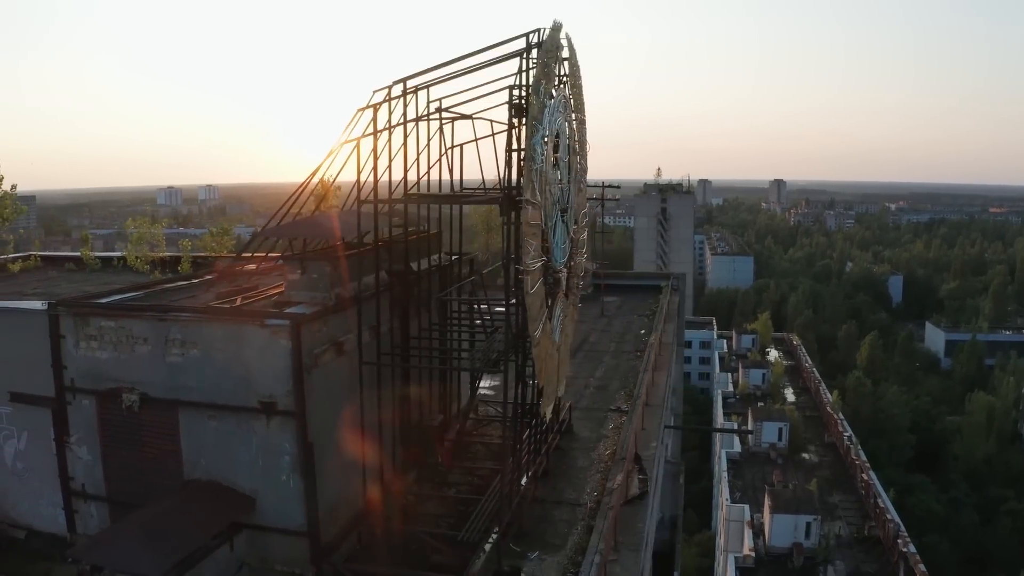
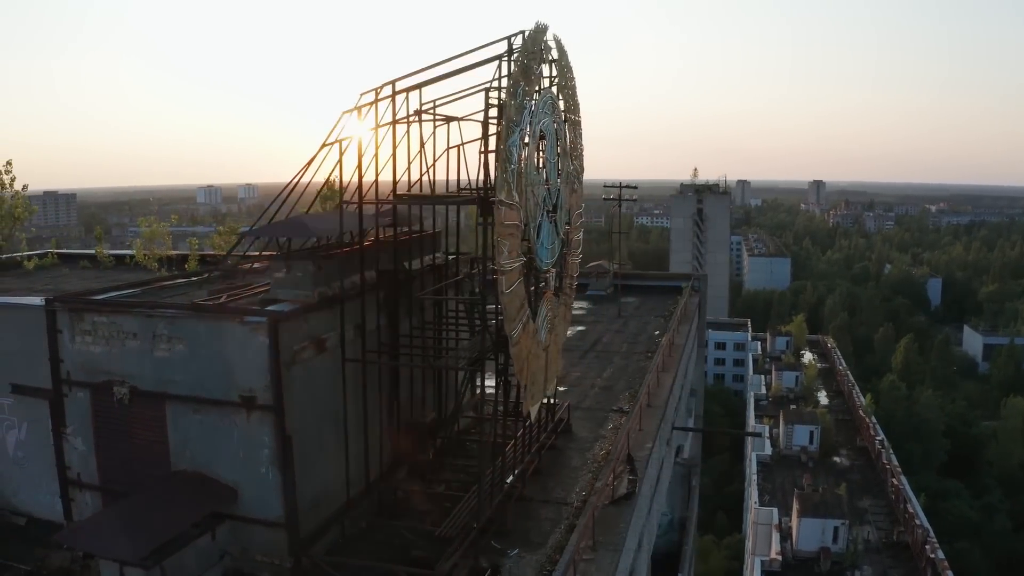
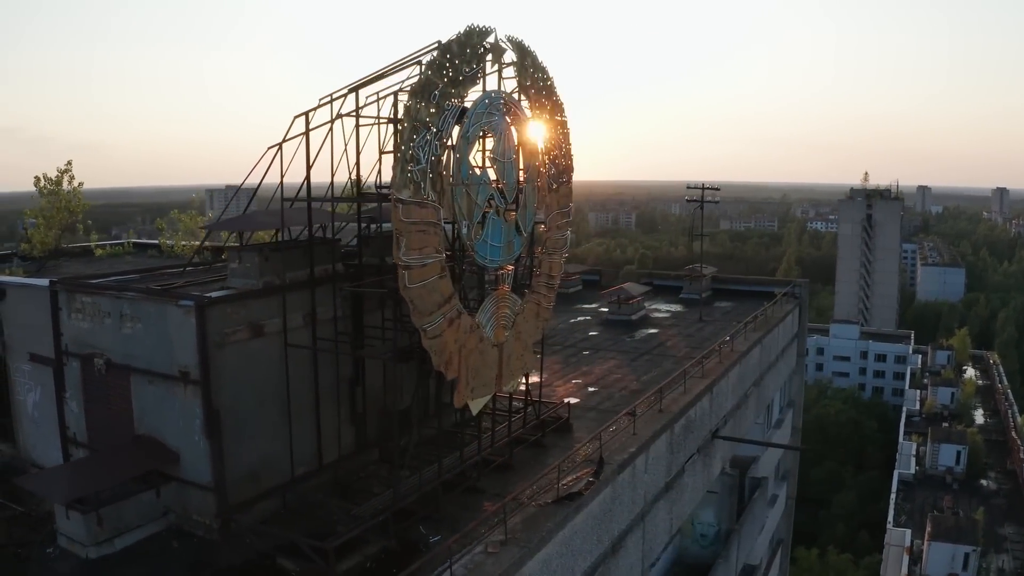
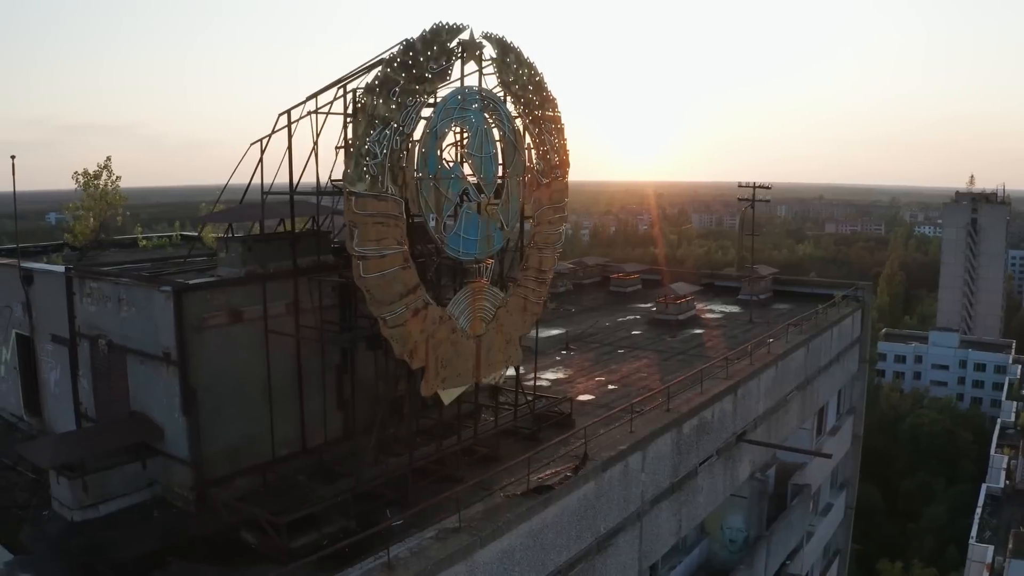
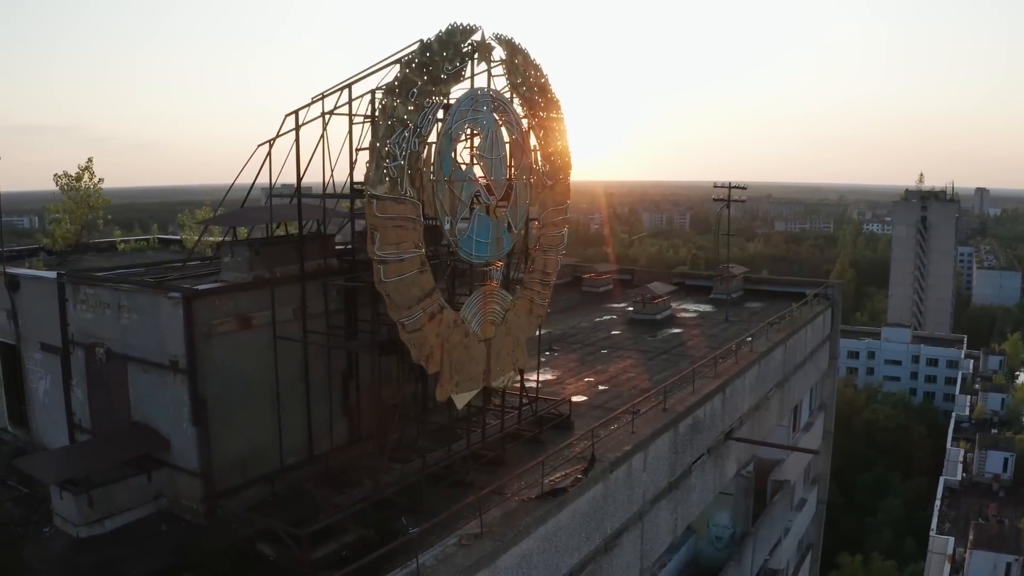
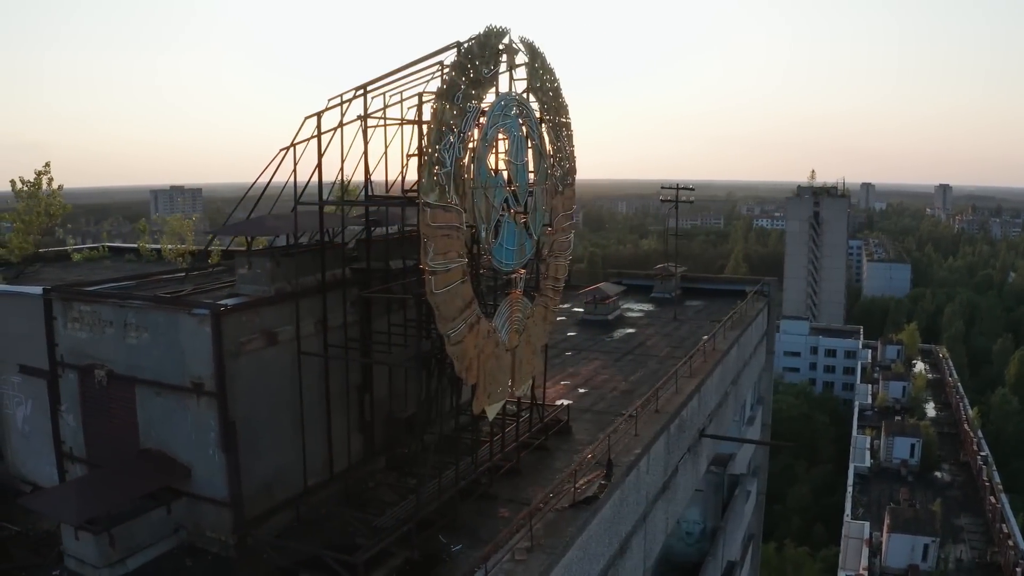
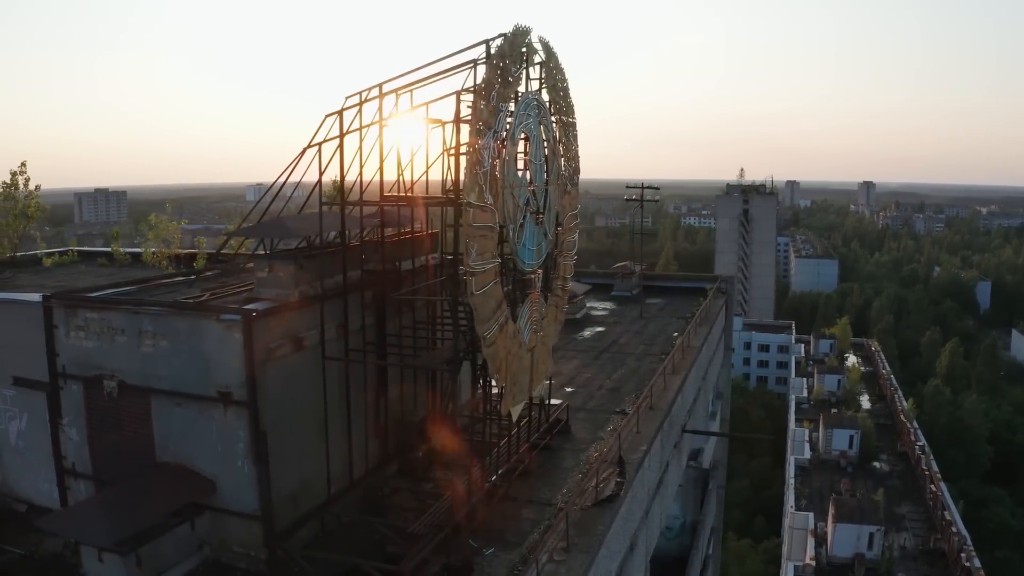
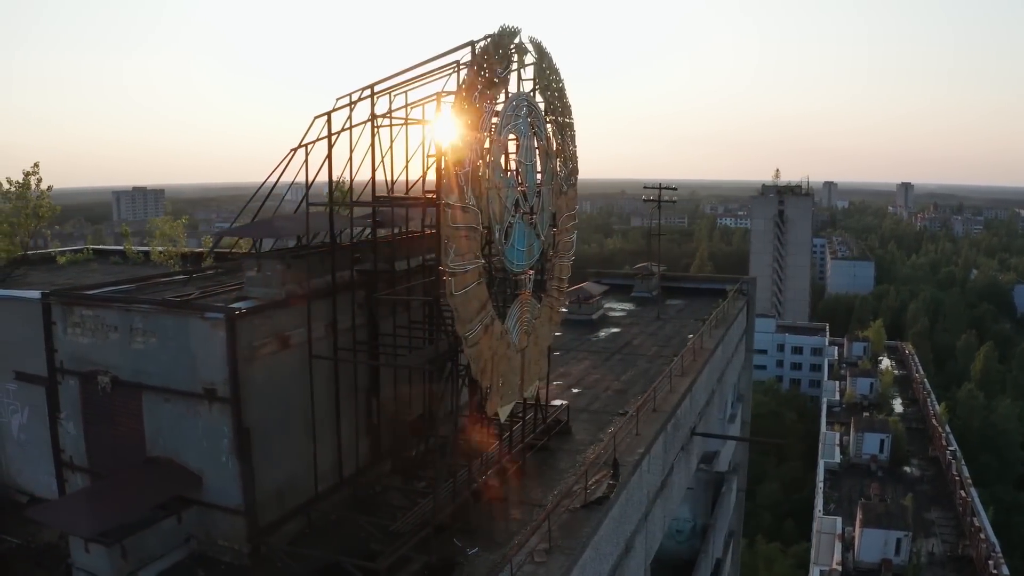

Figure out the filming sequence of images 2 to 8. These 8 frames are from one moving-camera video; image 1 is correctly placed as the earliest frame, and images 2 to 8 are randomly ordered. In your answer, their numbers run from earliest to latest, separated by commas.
2, 7, 8, 6, 3, 5, 4
